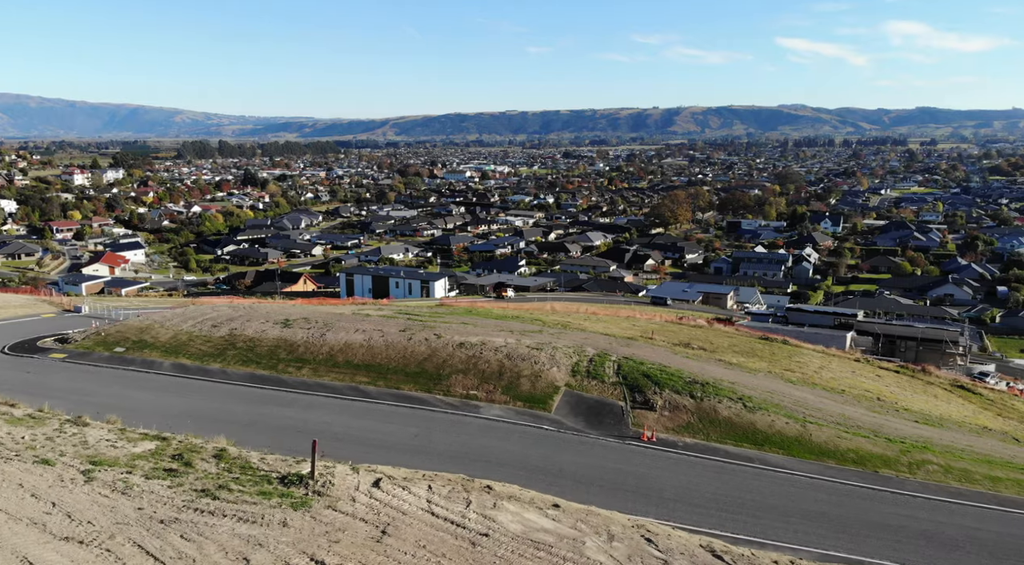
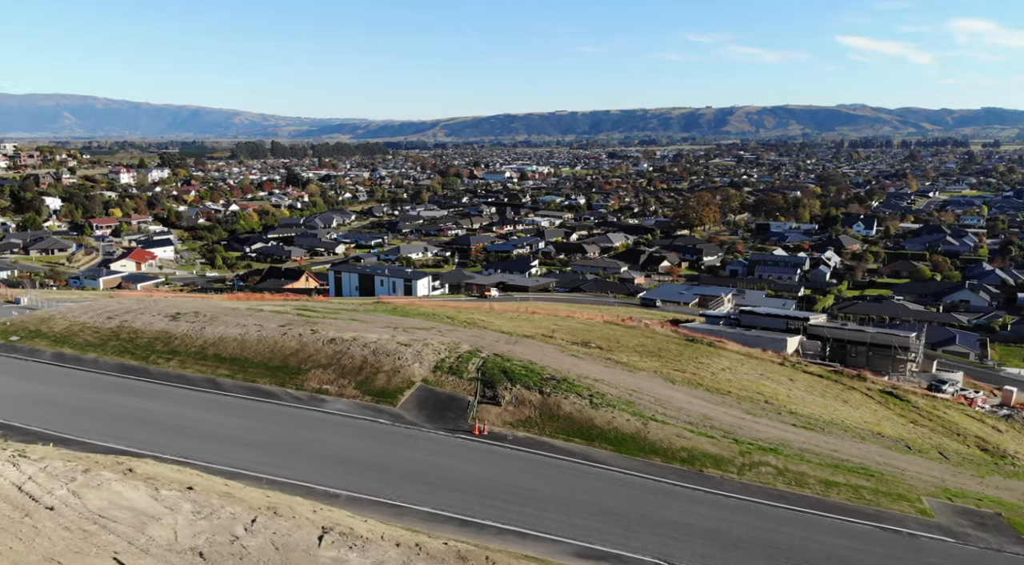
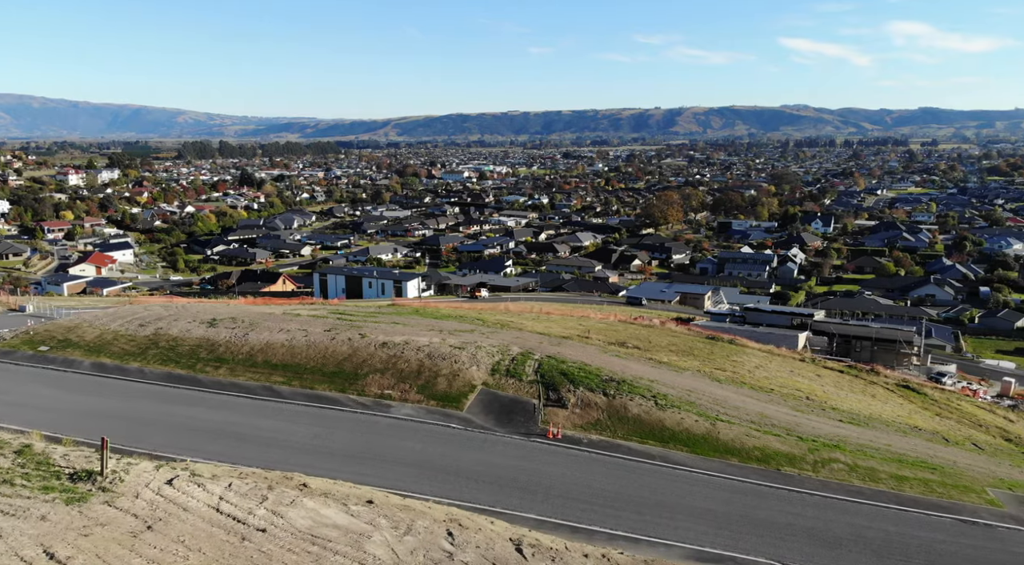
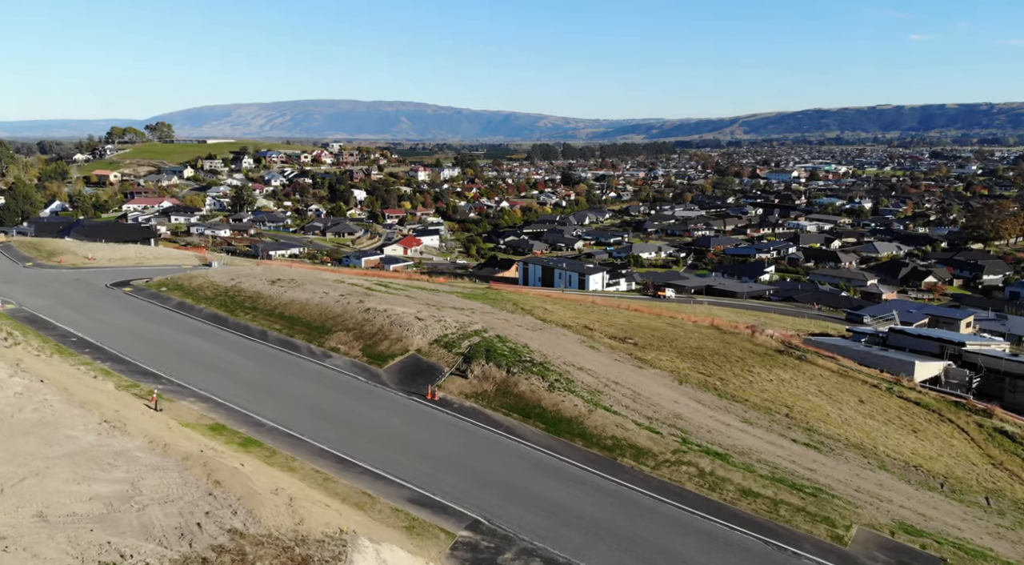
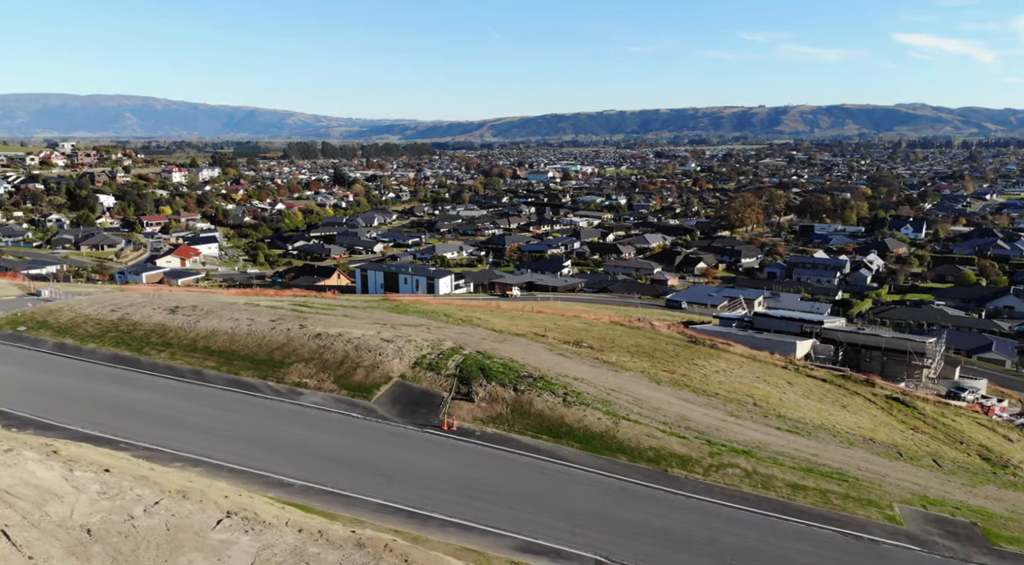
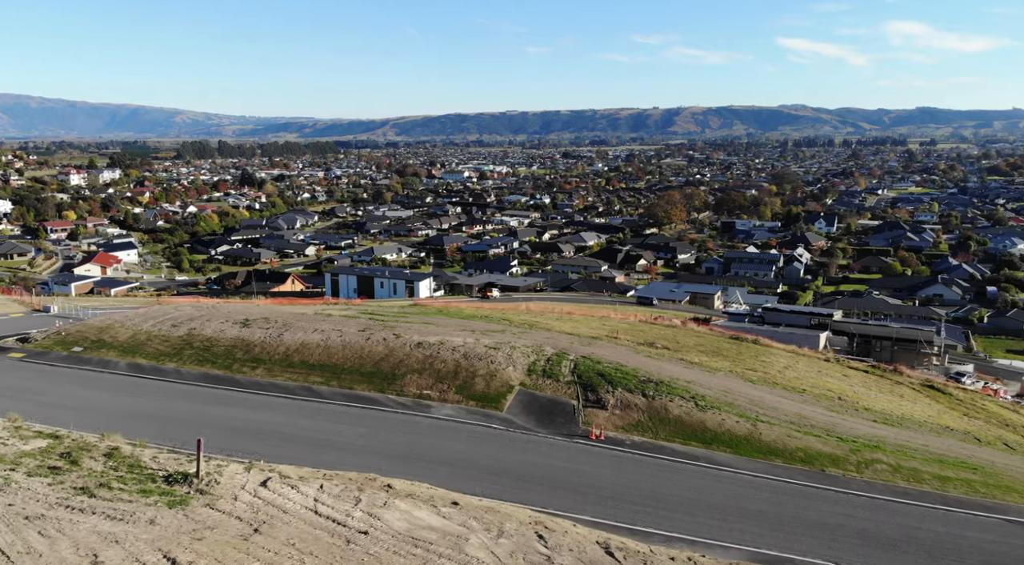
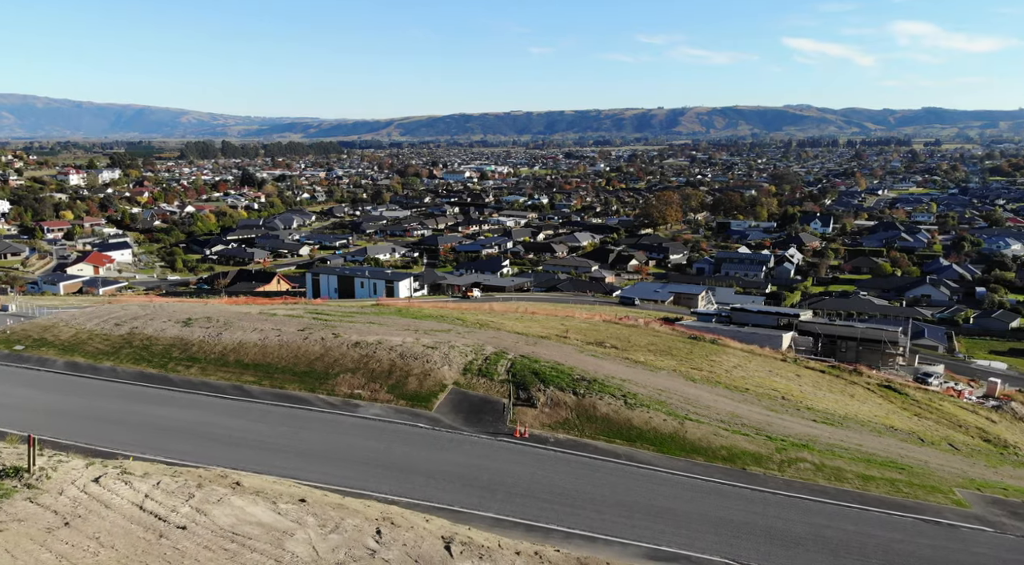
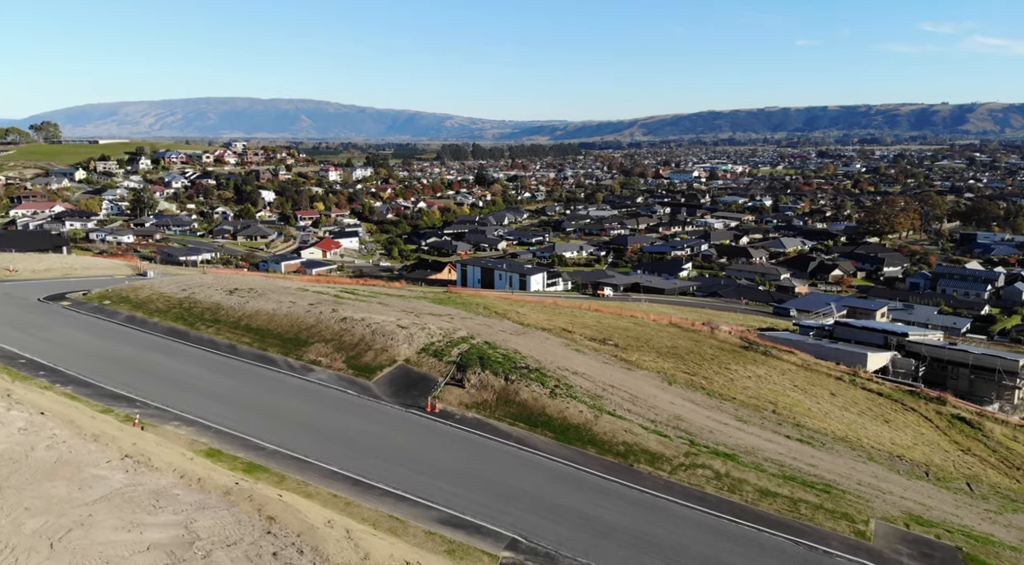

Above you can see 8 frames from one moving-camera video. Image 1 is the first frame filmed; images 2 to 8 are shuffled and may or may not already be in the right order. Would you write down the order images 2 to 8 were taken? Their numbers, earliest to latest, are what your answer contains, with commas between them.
6, 3, 7, 2, 5, 8, 4
